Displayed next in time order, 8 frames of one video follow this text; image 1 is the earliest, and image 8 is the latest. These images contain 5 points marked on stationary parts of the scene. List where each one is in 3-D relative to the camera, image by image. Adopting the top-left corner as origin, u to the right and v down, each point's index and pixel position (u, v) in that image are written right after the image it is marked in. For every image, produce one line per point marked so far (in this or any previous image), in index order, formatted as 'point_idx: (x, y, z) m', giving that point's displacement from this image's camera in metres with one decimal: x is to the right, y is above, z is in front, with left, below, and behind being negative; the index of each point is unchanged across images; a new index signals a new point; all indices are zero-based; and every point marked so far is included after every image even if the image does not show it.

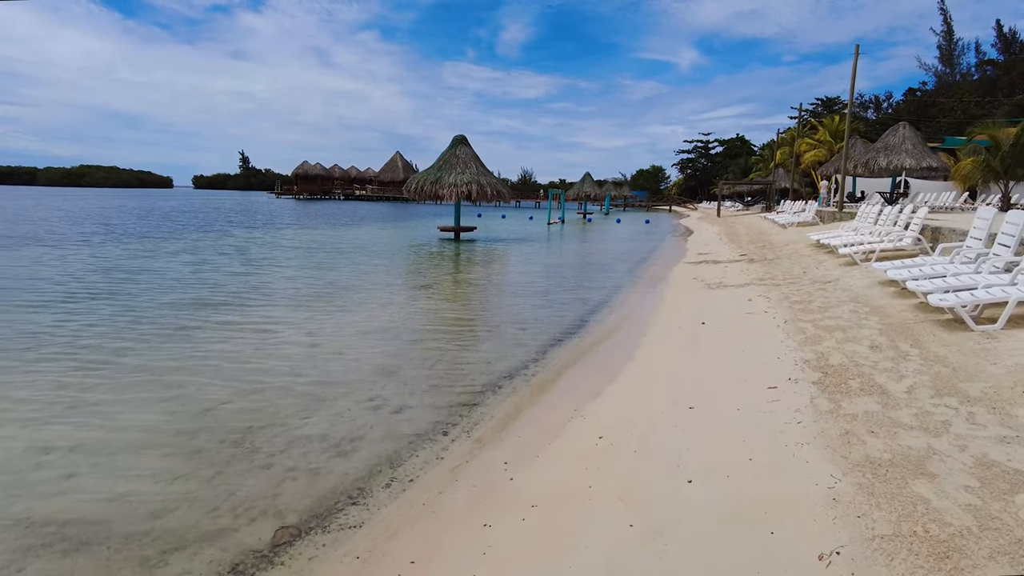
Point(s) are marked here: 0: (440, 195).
0: (-2.1, +2.7, +19.7) m
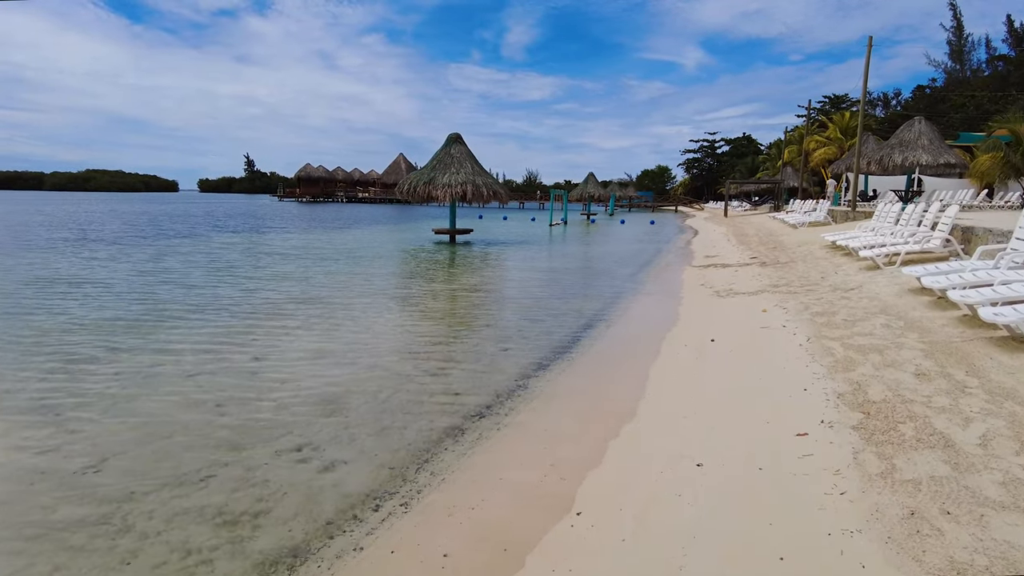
0: (-2.2, +2.5, +18.8) m
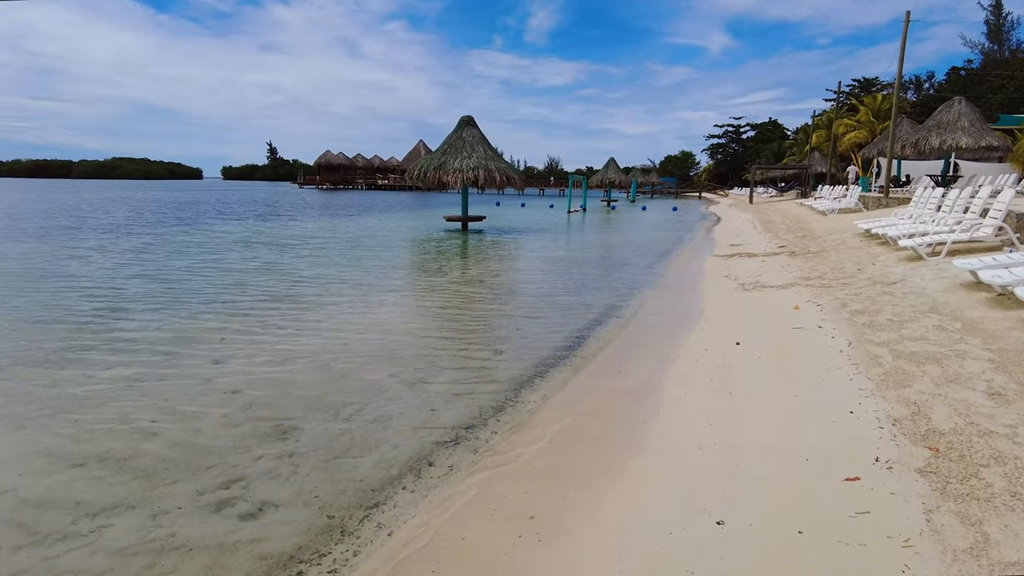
0: (-1.8, +2.8, +18.1) m
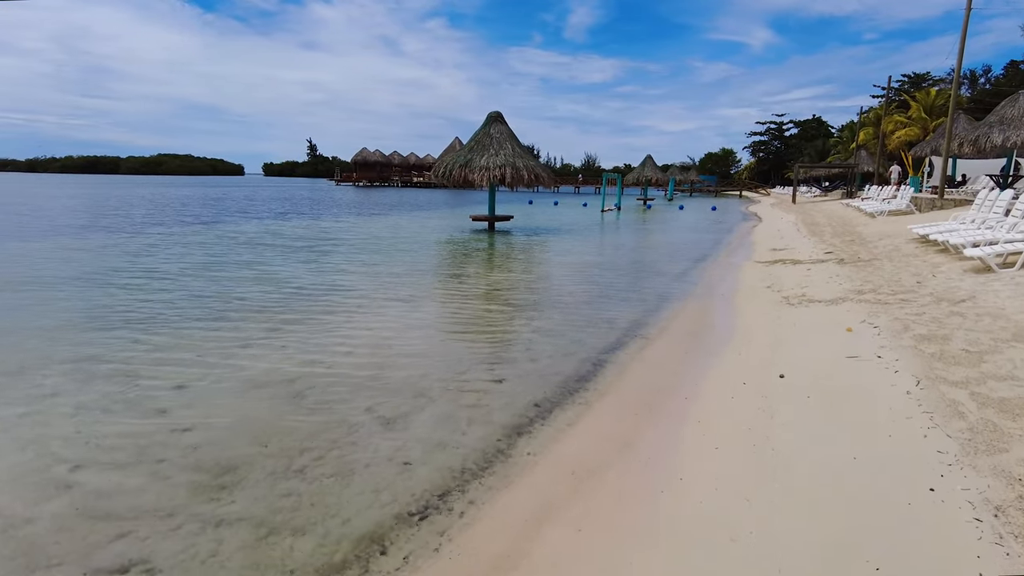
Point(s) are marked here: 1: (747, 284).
0: (-1.1, +2.7, +17.5) m
1: (+3.1, +0.1, +9.0) m
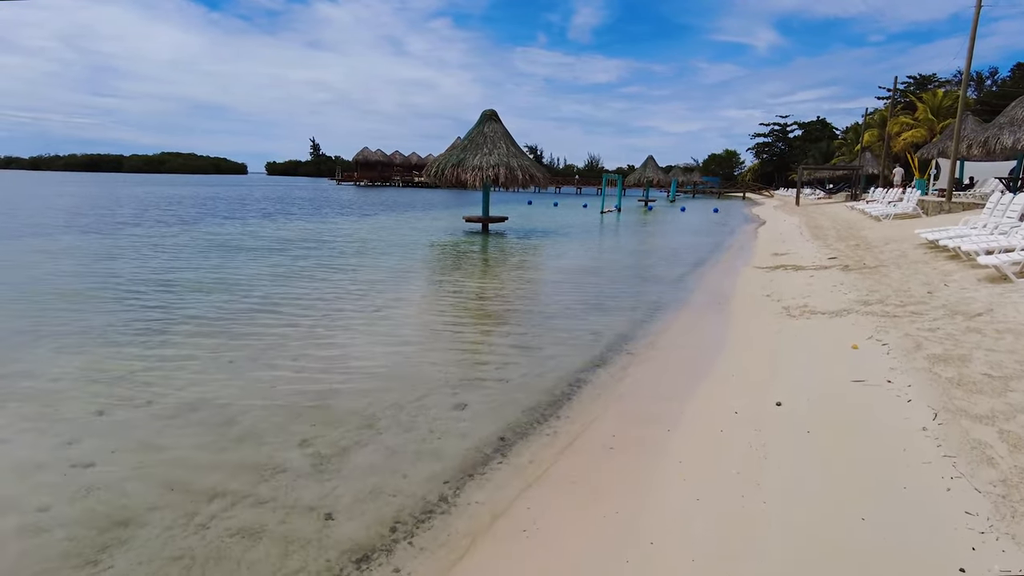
0: (-1.2, +2.6, +16.9) m
1: (+2.9, 0.0, +8.5) m
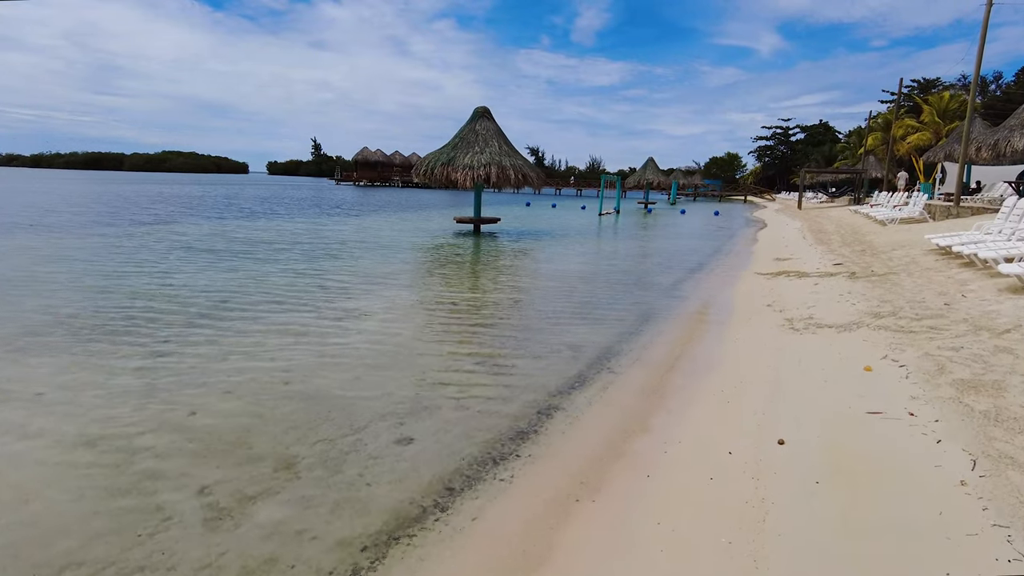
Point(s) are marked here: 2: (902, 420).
0: (-1.4, +2.5, +16.3) m
1: (+2.6, -0.1, +7.8) m
2: (+2.0, -0.7, +3.5) m
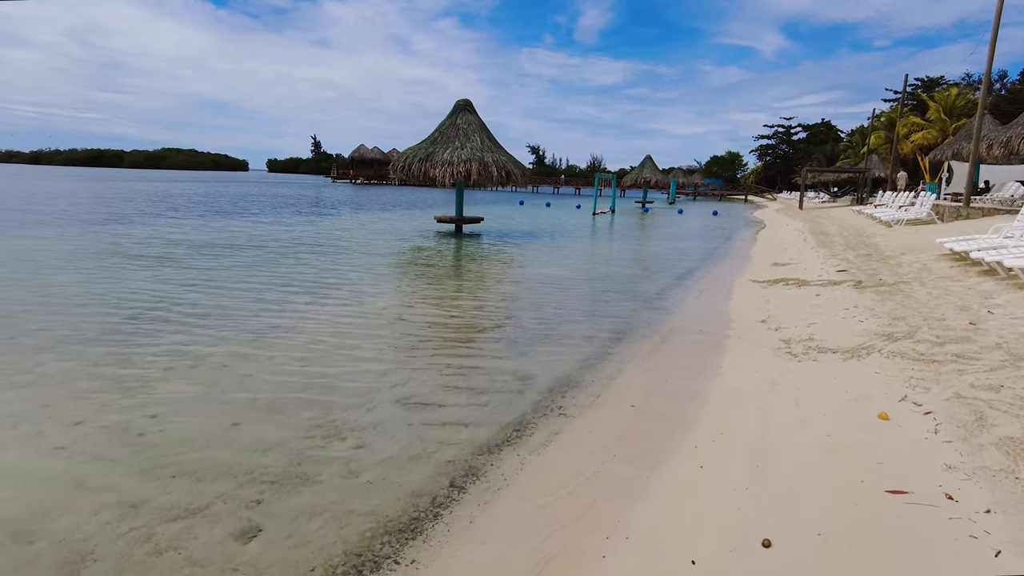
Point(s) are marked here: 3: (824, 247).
0: (-1.8, +2.5, +15.3) m
1: (+2.2, -0.3, +6.8) m
2: (+1.6, -0.8, +2.5) m
3: (+6.1, +0.8, +13.5) m
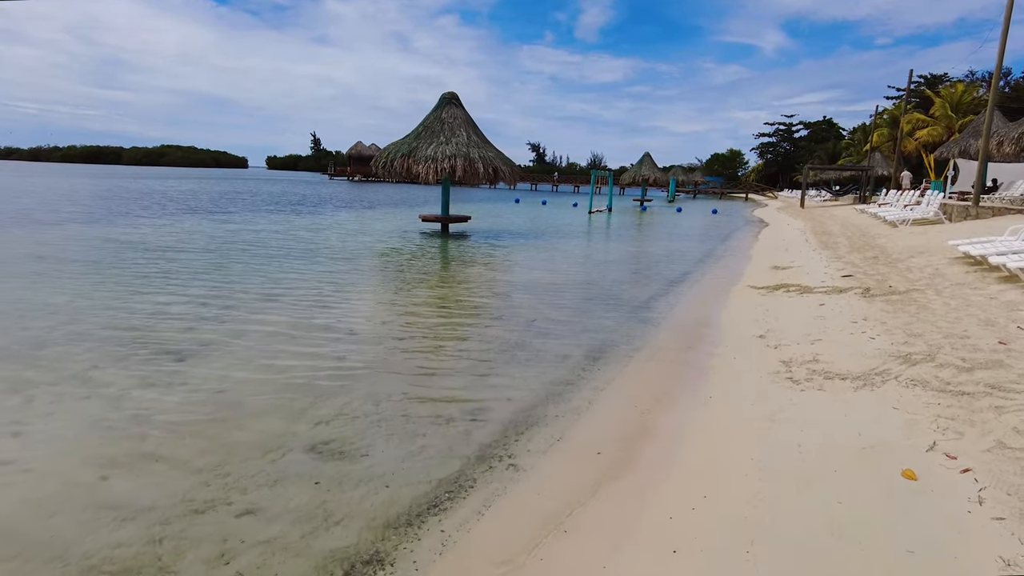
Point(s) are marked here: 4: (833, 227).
0: (-2.1, +2.4, +14.6) m
1: (+1.9, -0.4, +6.1) m
2: (+1.3, -0.9, +1.8) m
3: (+5.8, +0.7, +12.7) m
4: (+8.9, +1.7, +19.3) m
